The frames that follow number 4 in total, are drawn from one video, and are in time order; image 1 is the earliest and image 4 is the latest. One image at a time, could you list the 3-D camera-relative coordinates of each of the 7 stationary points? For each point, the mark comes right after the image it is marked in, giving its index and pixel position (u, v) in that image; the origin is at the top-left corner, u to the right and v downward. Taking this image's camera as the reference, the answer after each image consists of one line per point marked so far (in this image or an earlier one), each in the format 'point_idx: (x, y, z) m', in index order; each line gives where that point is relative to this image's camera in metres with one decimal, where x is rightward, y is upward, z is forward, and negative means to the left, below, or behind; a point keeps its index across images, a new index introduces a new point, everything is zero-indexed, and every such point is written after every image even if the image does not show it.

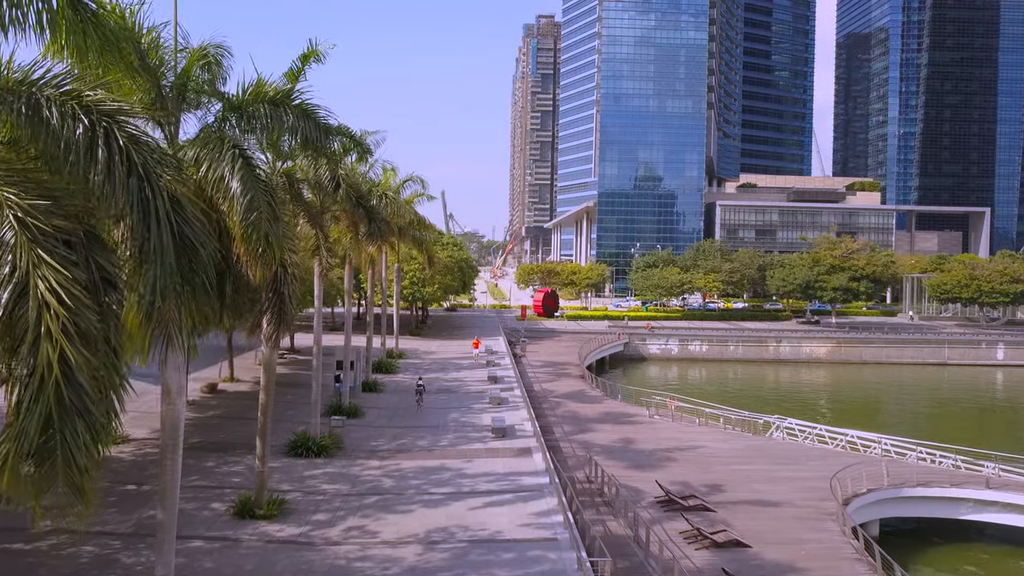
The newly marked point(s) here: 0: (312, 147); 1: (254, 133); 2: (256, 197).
0: (-2.9, +2.0, +10.4) m
1: (-3.5, +2.1, +9.8) m
2: (-2.9, +1.0, +8.1) m
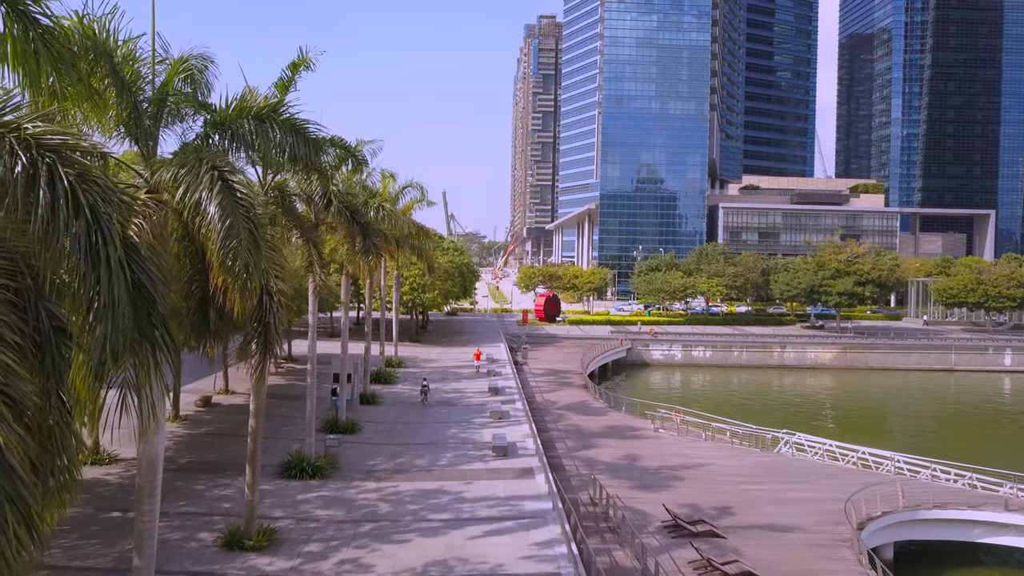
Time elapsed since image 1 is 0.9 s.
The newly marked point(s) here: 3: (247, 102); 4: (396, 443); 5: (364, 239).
0: (-2.8, +1.7, +9.8) m
1: (-3.5, +1.7, +9.2) m
2: (-2.9, +0.7, +7.5) m
3: (-3.4, +2.3, +9.2) m
4: (-3.2, -4.2, +19.7) m
5: (-3.2, +1.0, +15.5) m
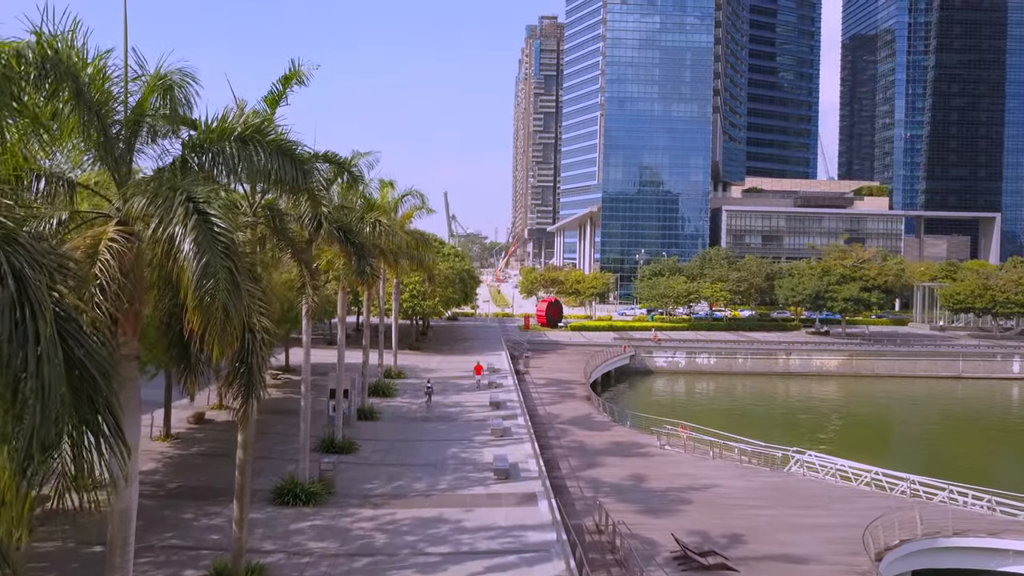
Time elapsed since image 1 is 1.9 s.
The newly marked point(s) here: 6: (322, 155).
0: (-2.8, +1.3, +9.1) m
1: (-3.4, +1.3, +8.5) m
2: (-2.8, +0.3, +6.8) m
3: (-3.3, +1.9, +8.5) m
4: (-3.1, -4.6, +19.1) m
5: (-3.1, +0.6, +14.9) m
6: (-3.3, +2.3, +12.7) m
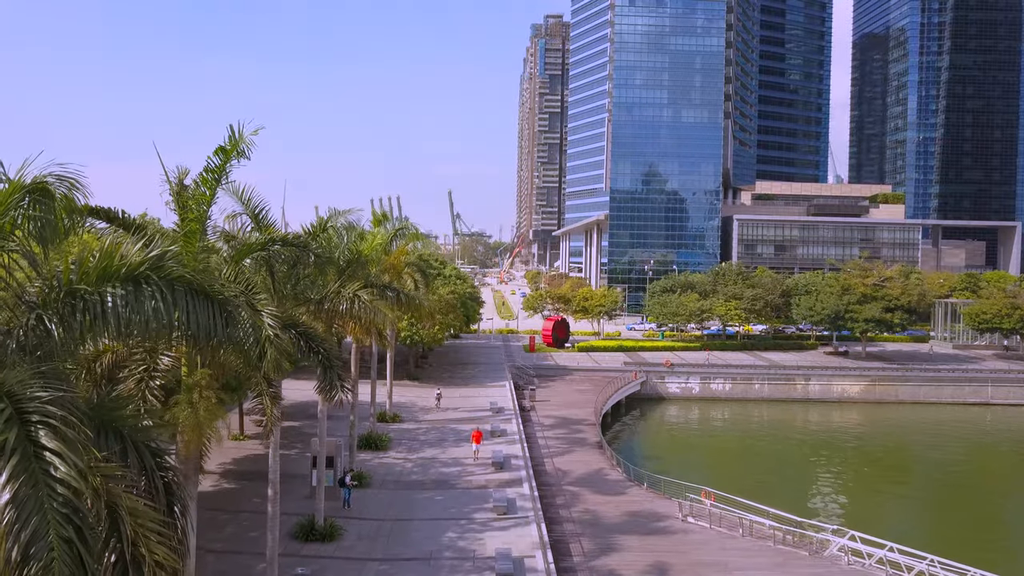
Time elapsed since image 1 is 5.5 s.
0: (-2.7, -0.4, +6.6) m
1: (-3.4, -0.3, +6.1) m
2: (-2.8, -1.4, +4.4) m
3: (-3.3, +0.3, +6.0) m
4: (-3.0, -6.2, +16.6) m
5: (-3.0, -1.0, +12.4) m
6: (-3.2, +0.7, +10.2) m
